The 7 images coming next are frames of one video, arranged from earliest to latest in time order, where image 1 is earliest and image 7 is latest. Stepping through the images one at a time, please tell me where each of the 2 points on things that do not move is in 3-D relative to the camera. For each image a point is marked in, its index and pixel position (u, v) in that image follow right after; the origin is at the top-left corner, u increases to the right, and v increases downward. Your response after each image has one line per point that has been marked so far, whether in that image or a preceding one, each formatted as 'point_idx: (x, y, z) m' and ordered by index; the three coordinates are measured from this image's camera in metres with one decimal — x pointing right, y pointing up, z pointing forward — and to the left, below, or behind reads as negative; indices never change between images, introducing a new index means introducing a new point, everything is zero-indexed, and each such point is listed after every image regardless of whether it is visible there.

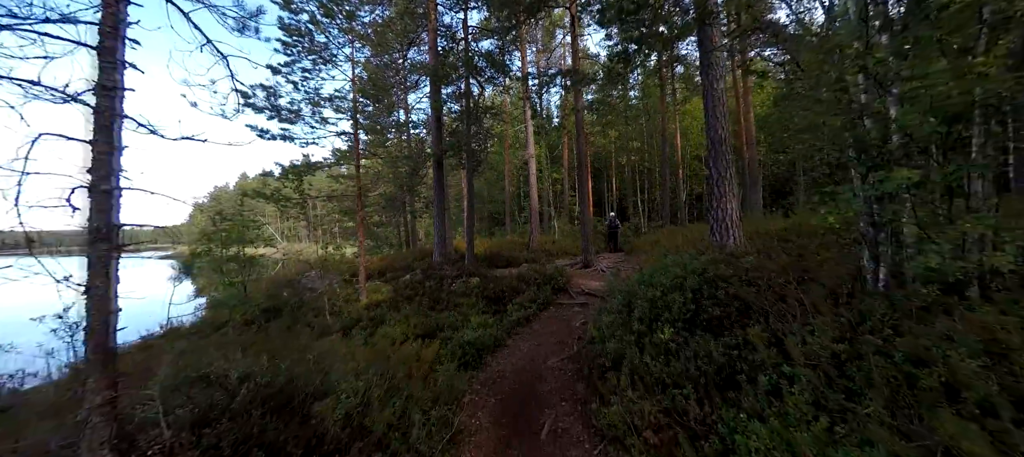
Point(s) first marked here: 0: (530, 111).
0: (+1.3, +8.5, +19.5) m
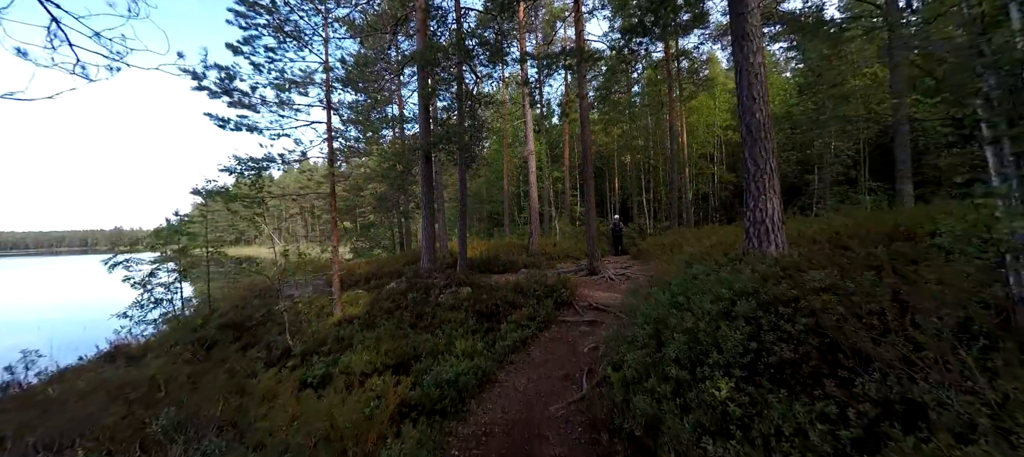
0: (+1.2, +8.4, +18.4) m
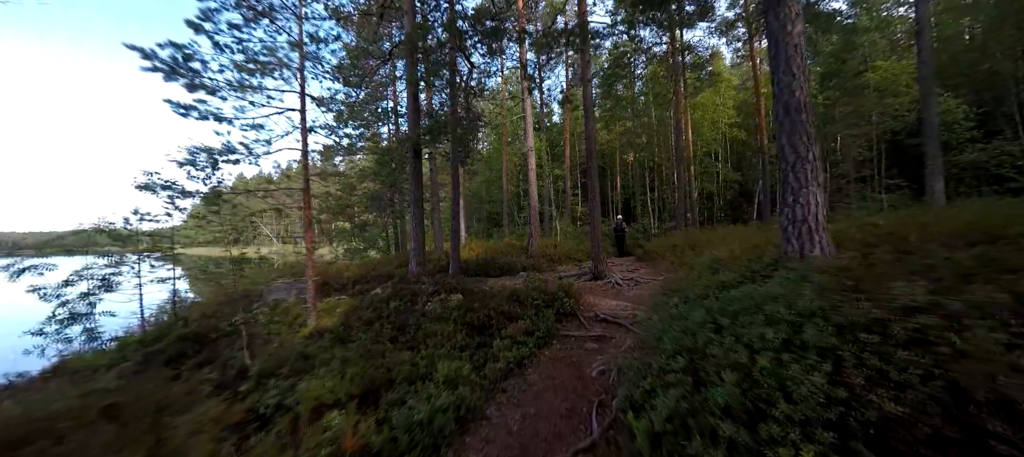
0: (+1.1, +8.4, +17.6) m
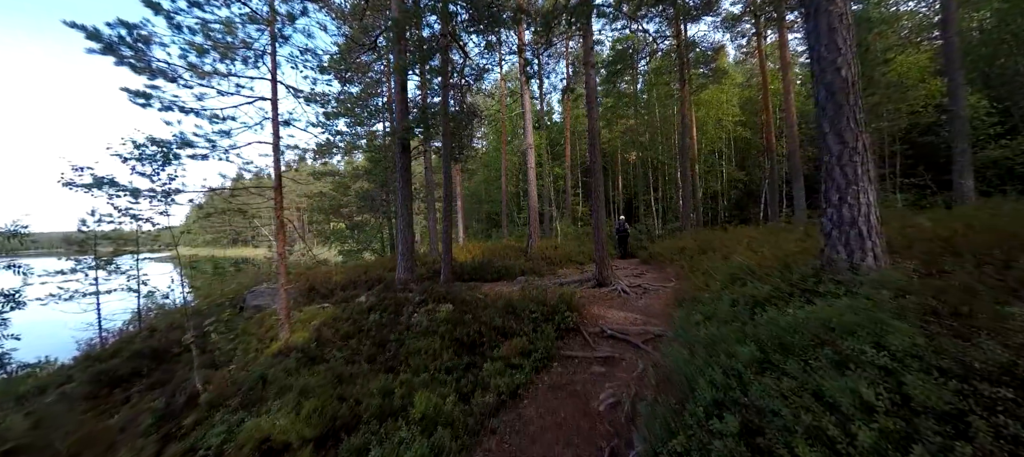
0: (+1.0, +8.3, +16.8) m
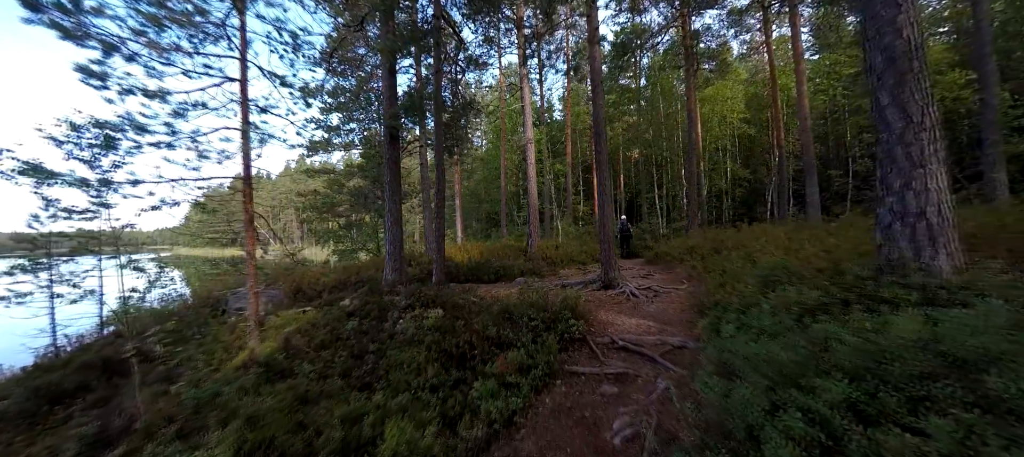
0: (+0.9, +8.4, +16.2) m
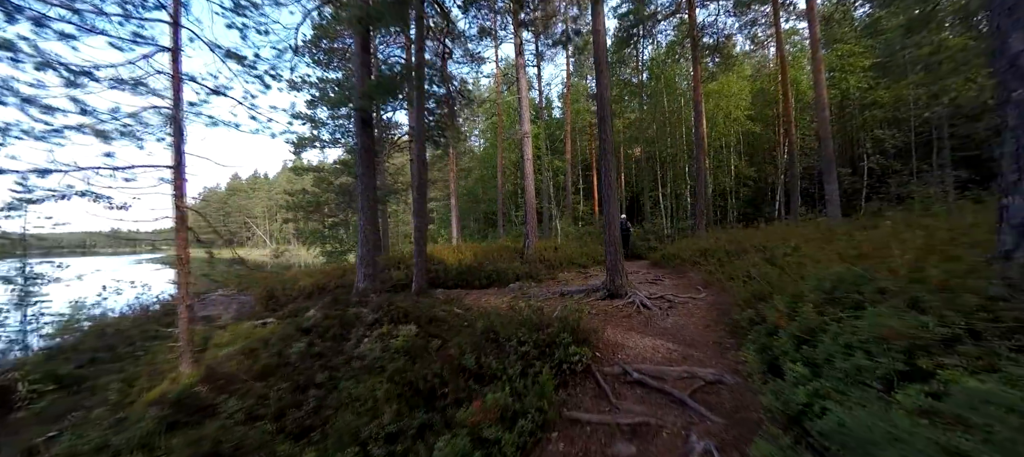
0: (+0.7, +8.4, +15.2) m
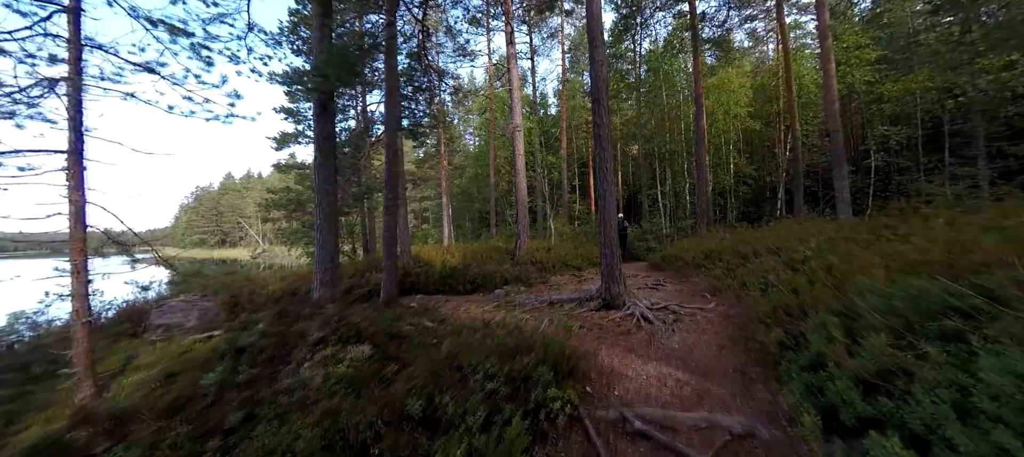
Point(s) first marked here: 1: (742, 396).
0: (+0.2, +8.4, +14.4) m
1: (+2.4, -1.7, +2.8) m
